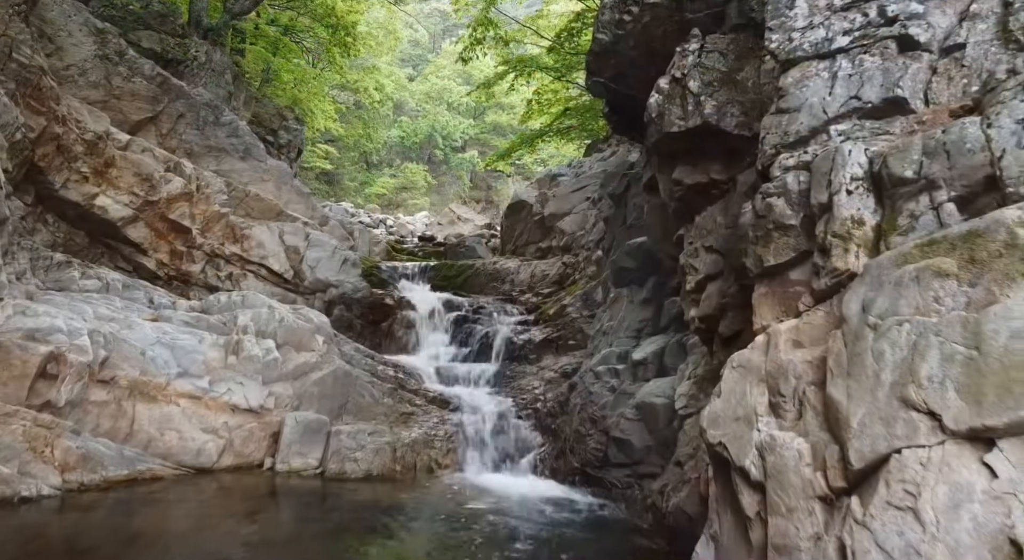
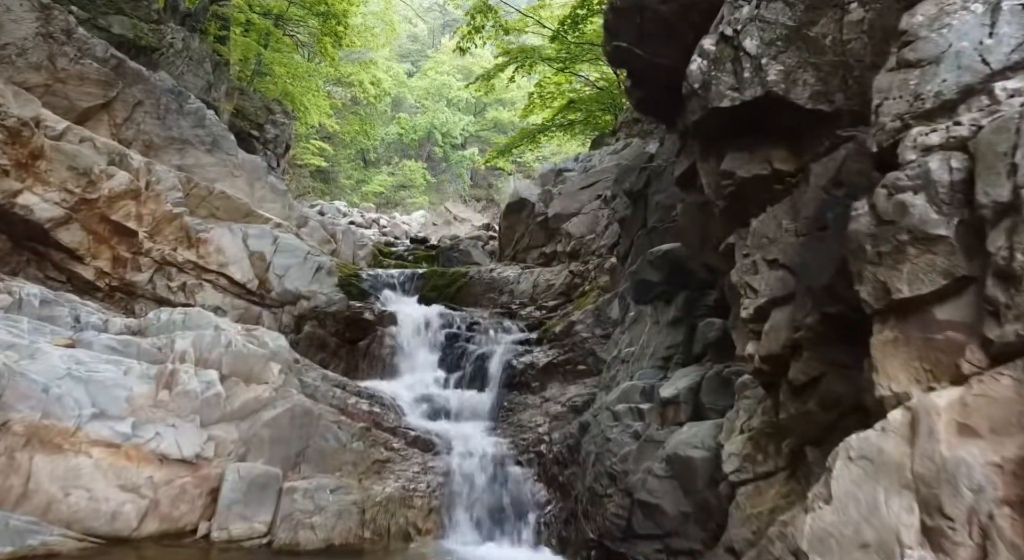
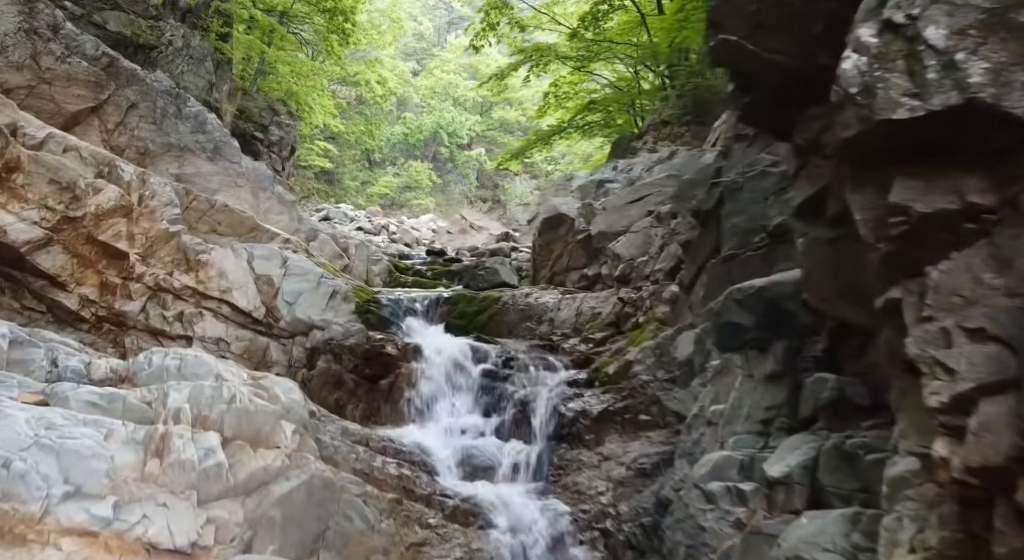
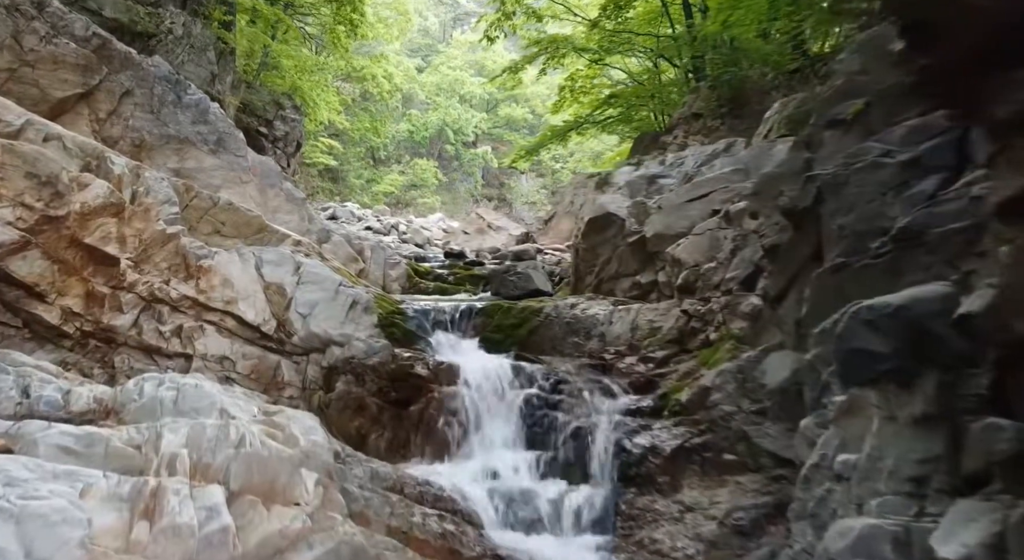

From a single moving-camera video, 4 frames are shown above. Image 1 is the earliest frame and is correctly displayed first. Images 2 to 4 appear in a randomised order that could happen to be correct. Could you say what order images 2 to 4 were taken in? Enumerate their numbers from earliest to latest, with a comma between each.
2, 3, 4
